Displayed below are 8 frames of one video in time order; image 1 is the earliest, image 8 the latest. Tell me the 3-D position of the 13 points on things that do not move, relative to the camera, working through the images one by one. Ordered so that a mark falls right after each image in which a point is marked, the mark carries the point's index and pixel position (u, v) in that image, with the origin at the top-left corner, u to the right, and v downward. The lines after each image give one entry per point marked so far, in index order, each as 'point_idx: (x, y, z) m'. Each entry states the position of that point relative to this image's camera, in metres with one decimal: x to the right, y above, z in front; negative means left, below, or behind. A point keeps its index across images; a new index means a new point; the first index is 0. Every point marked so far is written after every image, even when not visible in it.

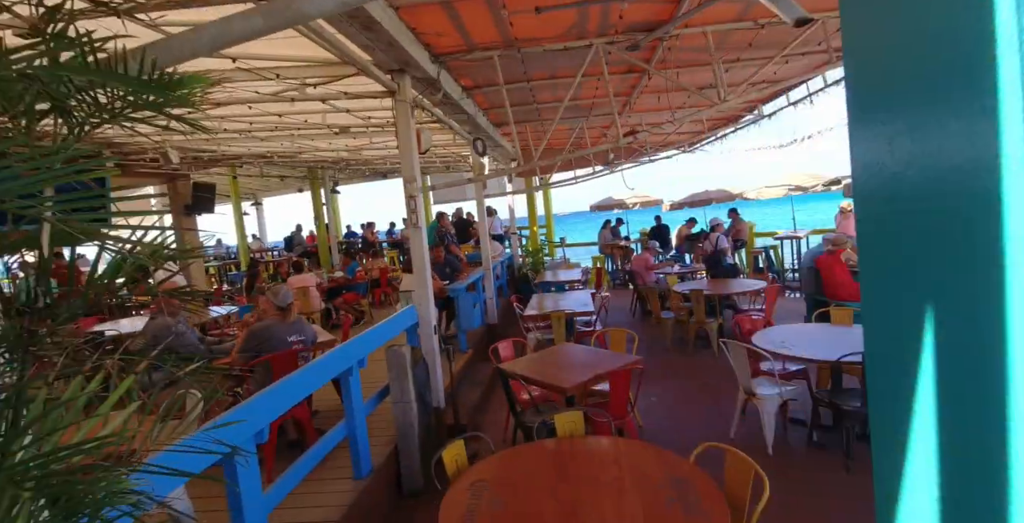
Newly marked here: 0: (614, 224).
0: (+2.0, +0.8, +12.5) m
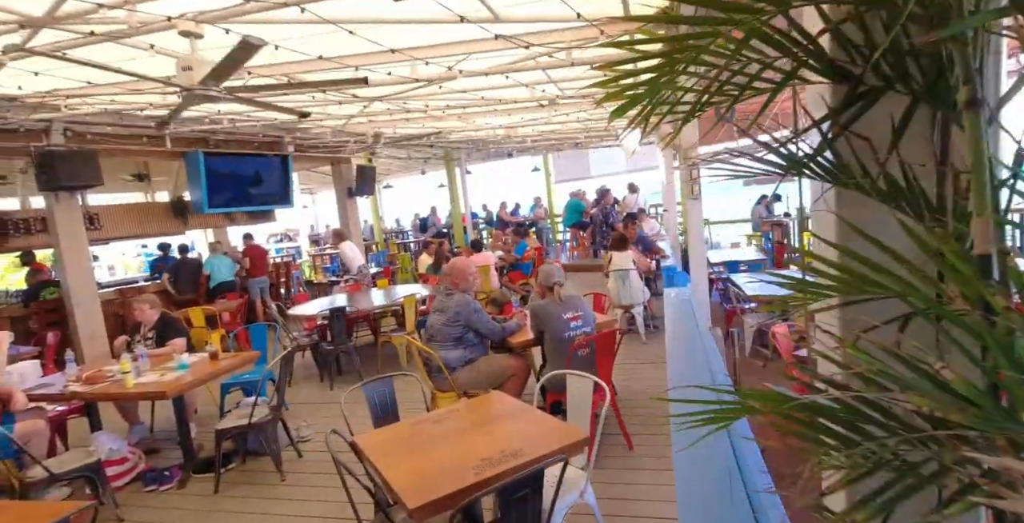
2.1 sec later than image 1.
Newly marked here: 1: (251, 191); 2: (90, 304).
0: (+5.1, +1.2, +11.6) m
1: (-5.0, +1.3, +10.9) m
2: (-6.3, -0.6, +8.8) m
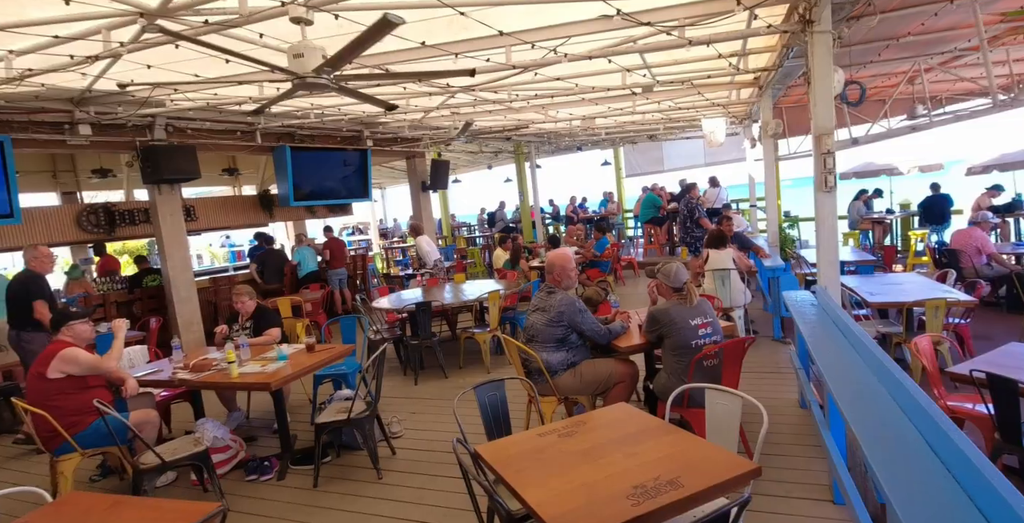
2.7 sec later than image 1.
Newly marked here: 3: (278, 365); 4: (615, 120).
0: (+6.5, +1.2, +10.8) m
1: (-3.5, +1.5, +11.2) m
2: (-5.1, -0.5, +9.3) m
3: (-1.5, -0.7, +4.0) m
4: (+1.8, +2.5, +10.6) m
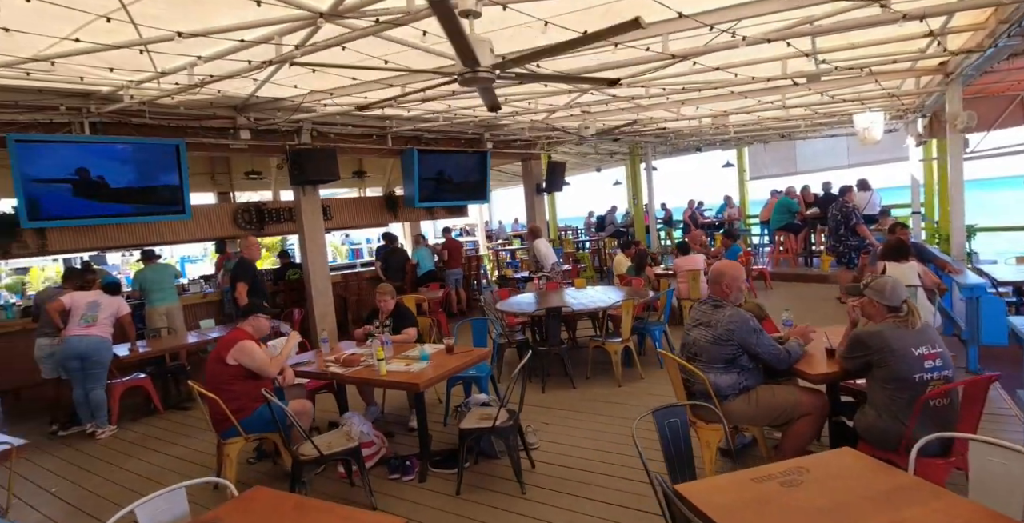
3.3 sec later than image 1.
0: (+8.6, +0.9, +9.2) m
1: (-1.2, +1.5, +11.4) m
2: (-3.1, -0.4, +9.9) m
3: (-0.6, -0.7, +4.0) m
4: (+4.0, +2.4, +9.9) m
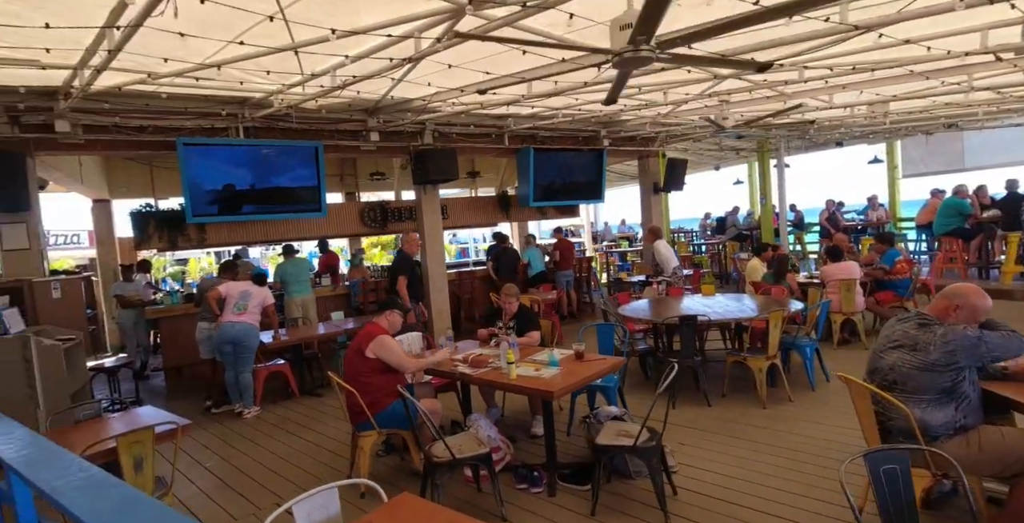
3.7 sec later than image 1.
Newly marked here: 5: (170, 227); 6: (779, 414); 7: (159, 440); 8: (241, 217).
0: (+10.3, +0.7, +7.2) m
1: (+1.1, +1.4, +11.2) m
2: (-1.1, -0.4, +10.1) m
3: (+0.3, -0.7, +3.8) m
4: (+5.9, +2.2, +8.7) m
5: (-5.2, +0.5, +9.1) m
6: (+2.1, -1.2, +4.7) m
7: (-2.0, -1.0, +3.5) m
8: (-3.7, +0.6, +8.2) m
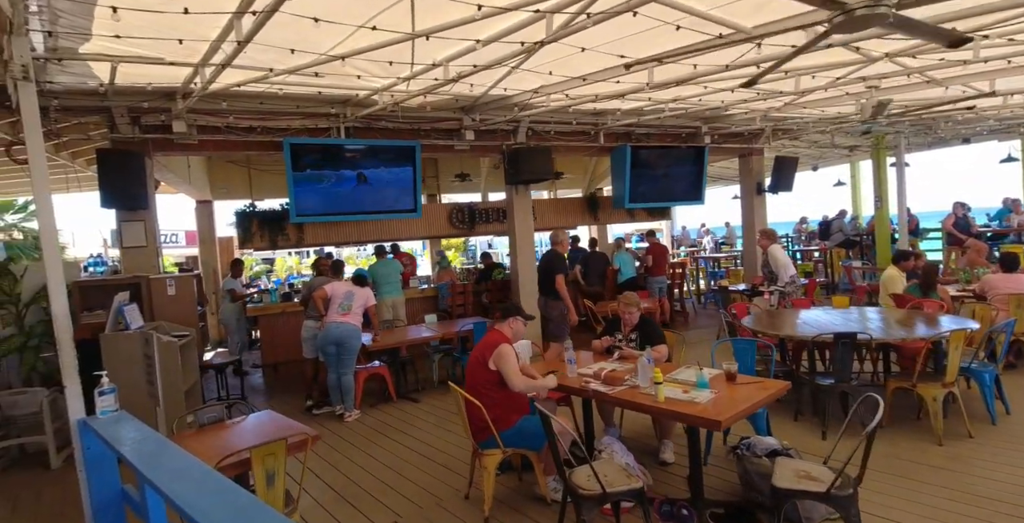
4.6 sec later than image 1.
0: (+11.5, +0.5, +5.6) m
1: (+2.8, +1.4, +10.6) m
2: (+0.4, -0.4, +9.7) m
3: (+1.1, -0.7, +3.4) m
4: (+7.3, +2.1, +7.6) m
5: (-3.7, +0.5, +9.2) m
6: (+3.0, -1.2, +4.0) m
7: (-1.2, -1.0, +3.2) m
8: (-2.3, +0.6, +8.1) m
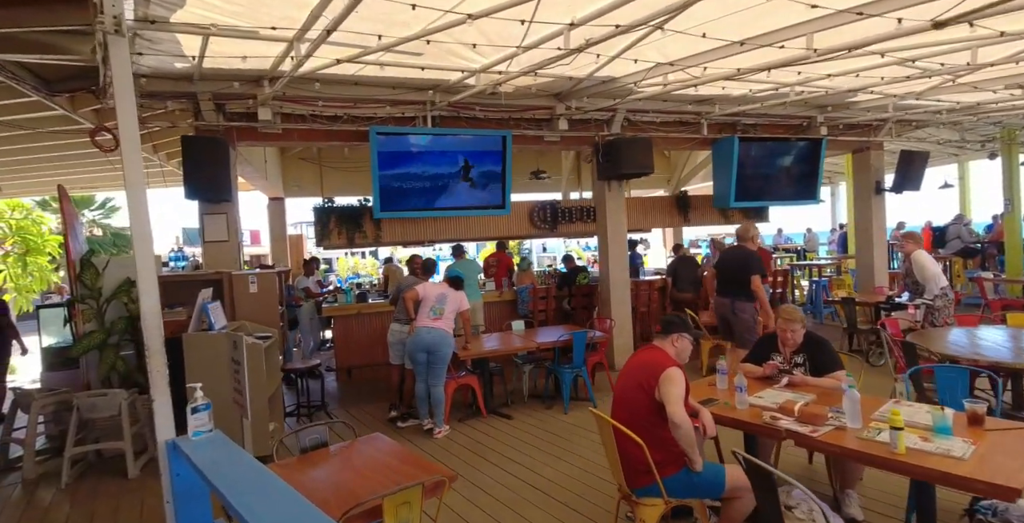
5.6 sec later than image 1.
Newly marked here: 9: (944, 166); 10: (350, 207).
0: (+12.5, +0.2, +3.9) m
1: (+4.3, +1.3, +9.6) m
2: (+1.8, -0.5, +8.9) m
3: (+1.9, -0.8, +2.5) m
4: (+8.5, +1.9, +6.2) m
5: (-2.4, +0.6, +8.7) m
6: (+3.9, -1.3, +3.0) m
7: (-0.4, -1.0, +2.6) m
8: (-1.1, +0.6, +7.5) m
9: (+13.0, +2.8, +18.0) m
10: (-2.4, +0.8, +8.7) m
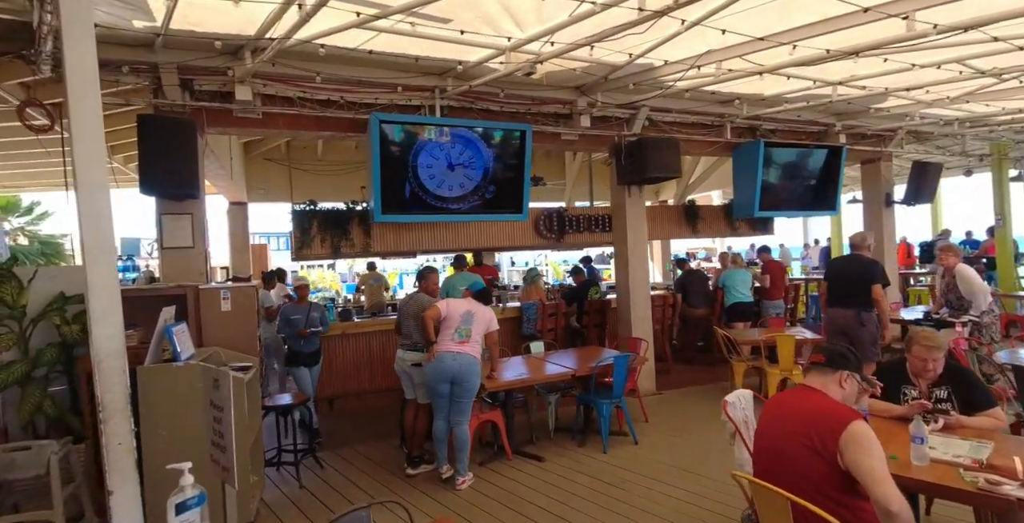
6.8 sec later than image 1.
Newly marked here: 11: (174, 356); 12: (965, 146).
0: (+12.9, +0.1, +3.9) m
1: (+4.3, +1.0, +8.9) m
2: (+1.9, -0.7, +8.0) m
3: (+2.5, -0.8, +1.6) m
4: (+8.8, +1.7, +5.9) m
5: (-2.2, +0.4, +7.5) m
6: (+4.4, -1.4, +2.2) m
7: (+0.2, -1.0, +1.5) m
8: (-0.8, +0.5, +6.4) m
9: (+12.4, +2.3, +18.1) m
10: (-2.2, +0.6, +7.5) m
11: (-2.2, -0.6, +3.9) m
12: (+9.0, +2.2, +11.7) m
